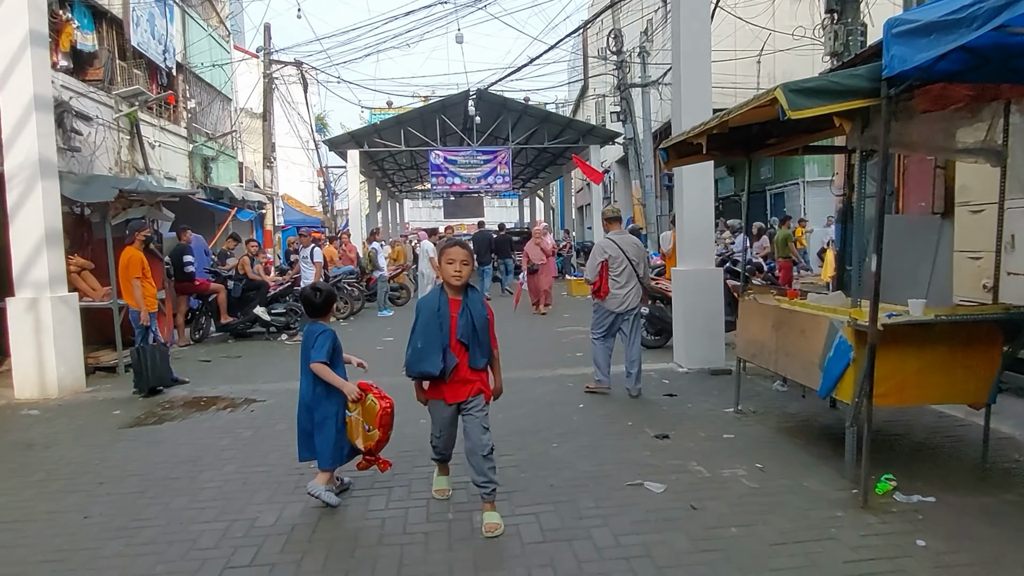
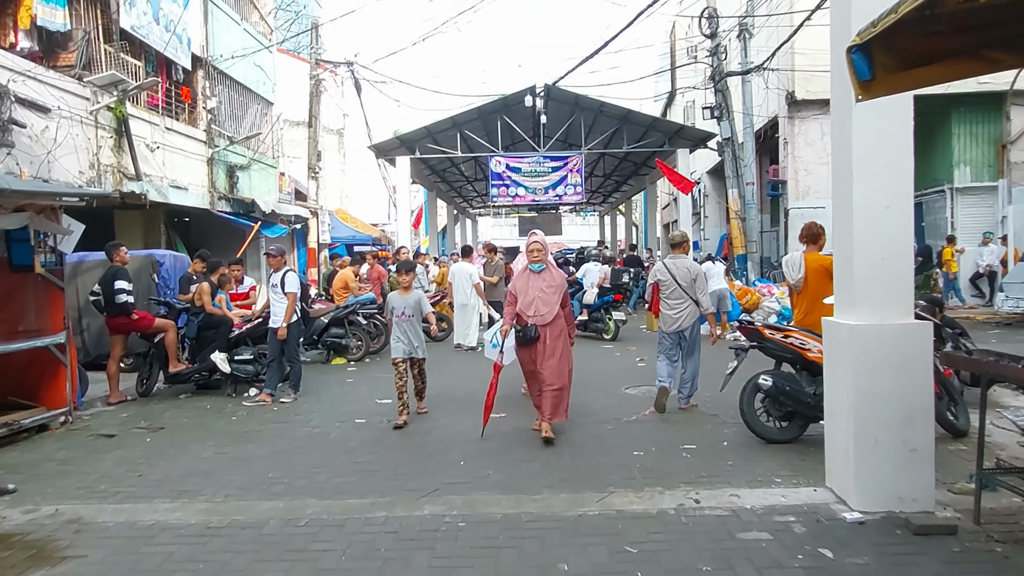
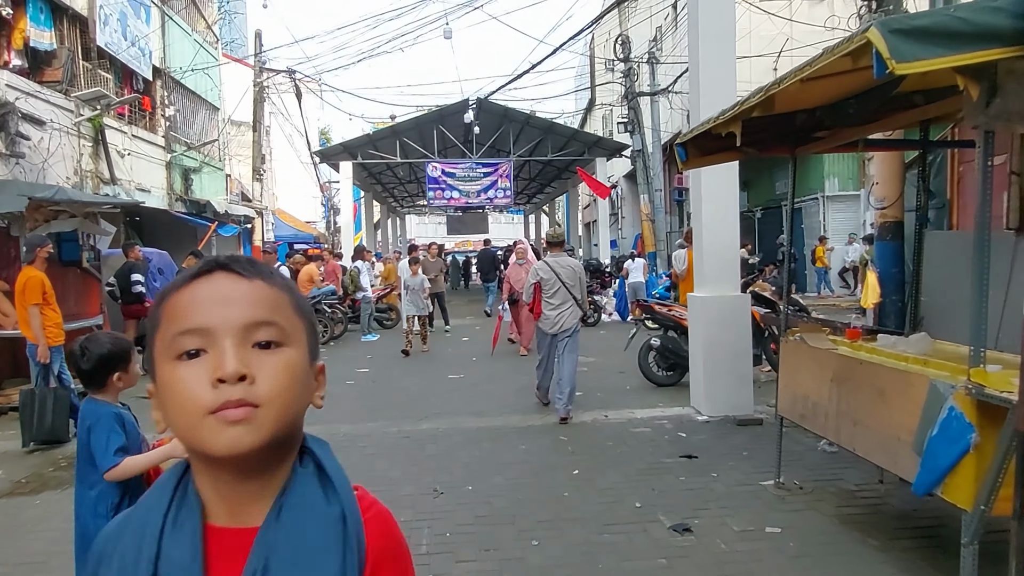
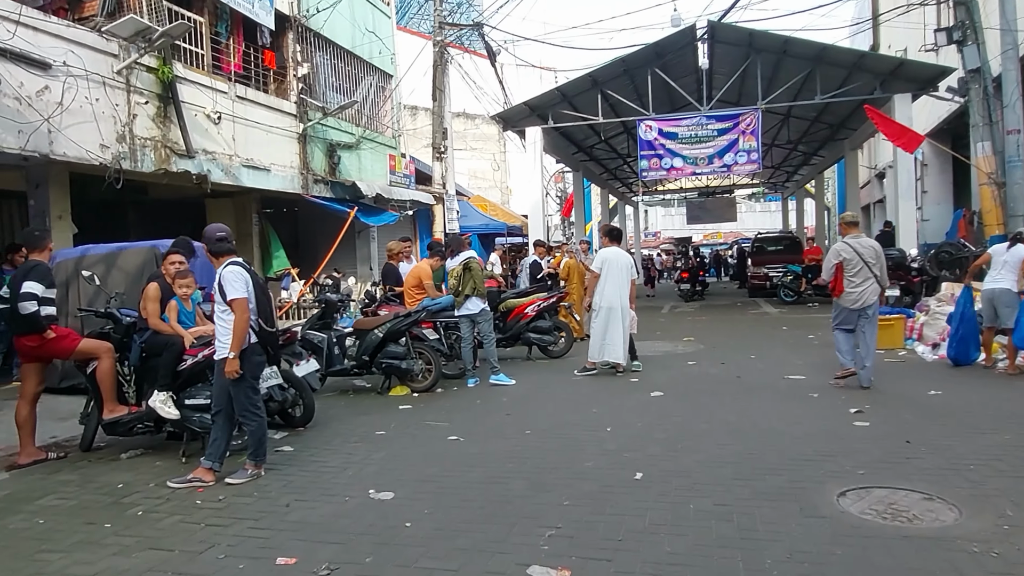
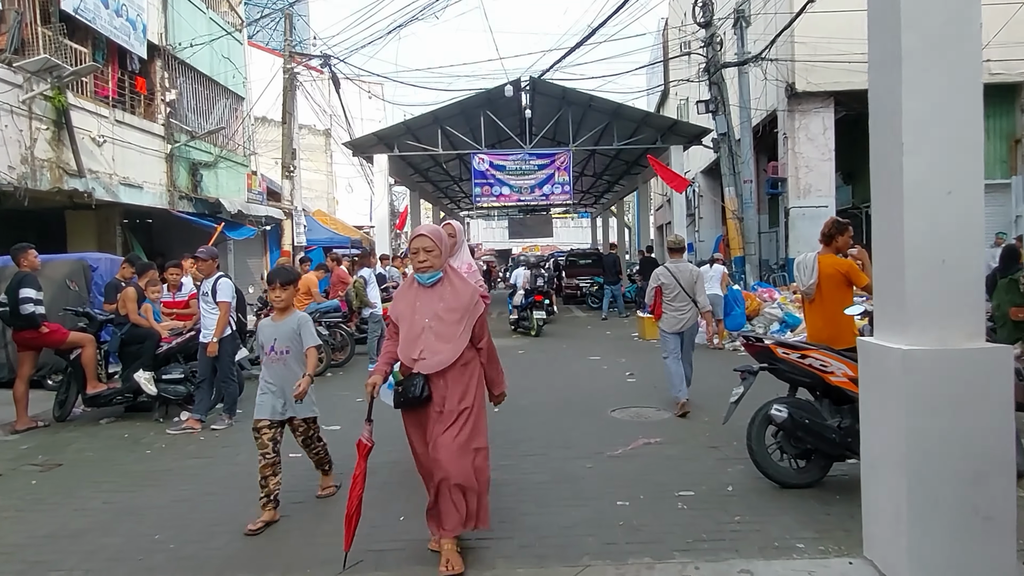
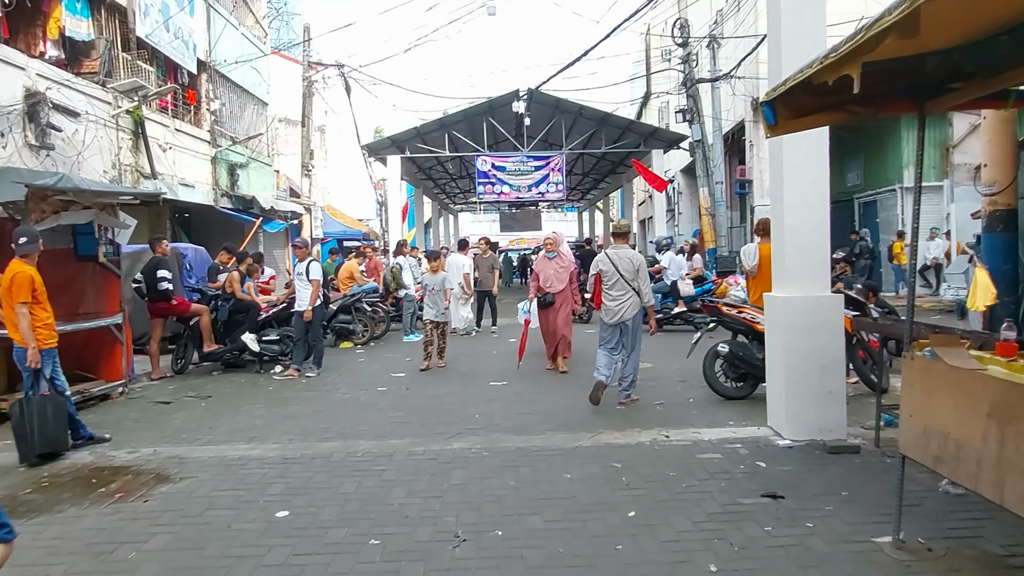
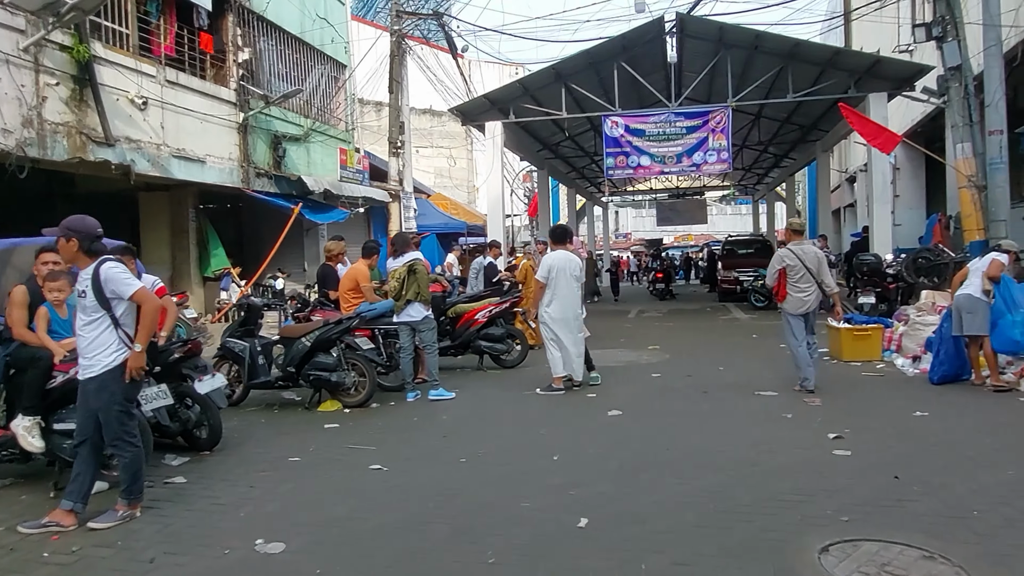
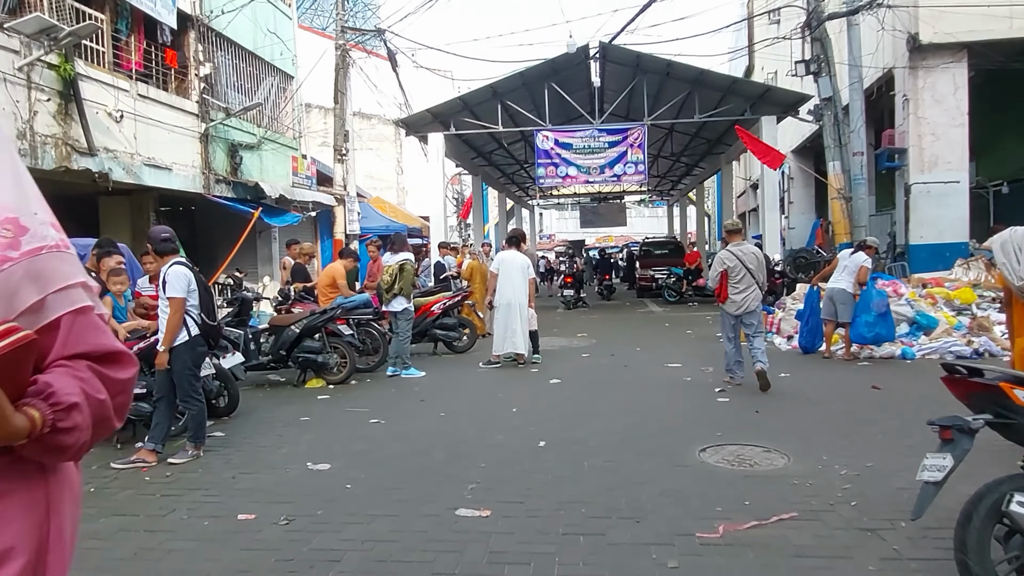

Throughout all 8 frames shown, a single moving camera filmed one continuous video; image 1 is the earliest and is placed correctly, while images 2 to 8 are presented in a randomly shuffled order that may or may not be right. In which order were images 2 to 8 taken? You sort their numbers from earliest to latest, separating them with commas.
3, 6, 2, 5, 8, 4, 7
